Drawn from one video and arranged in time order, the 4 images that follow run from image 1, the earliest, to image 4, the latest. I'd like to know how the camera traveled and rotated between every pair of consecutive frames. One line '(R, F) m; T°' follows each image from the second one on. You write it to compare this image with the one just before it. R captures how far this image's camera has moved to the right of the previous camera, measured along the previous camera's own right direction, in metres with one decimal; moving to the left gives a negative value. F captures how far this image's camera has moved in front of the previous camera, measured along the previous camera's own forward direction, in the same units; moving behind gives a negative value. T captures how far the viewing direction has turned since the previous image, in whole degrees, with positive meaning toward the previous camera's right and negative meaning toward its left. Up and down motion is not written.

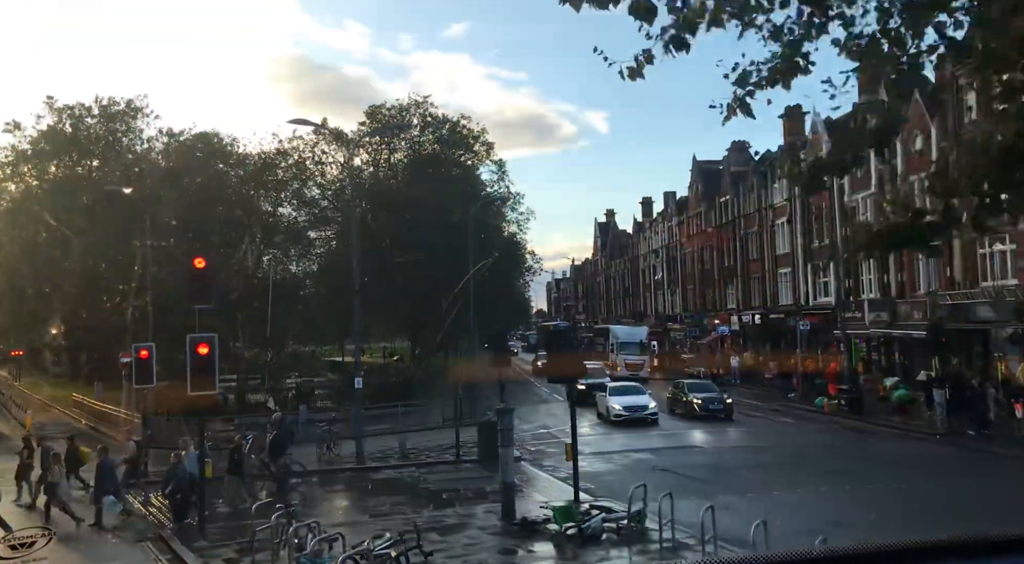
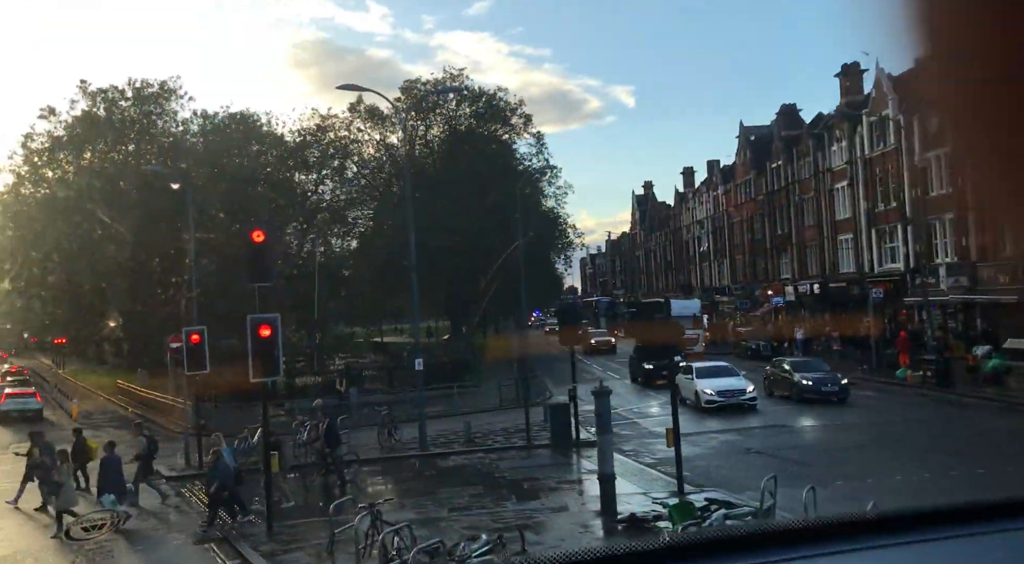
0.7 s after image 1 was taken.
(-0.6, +1.1) m; -2°
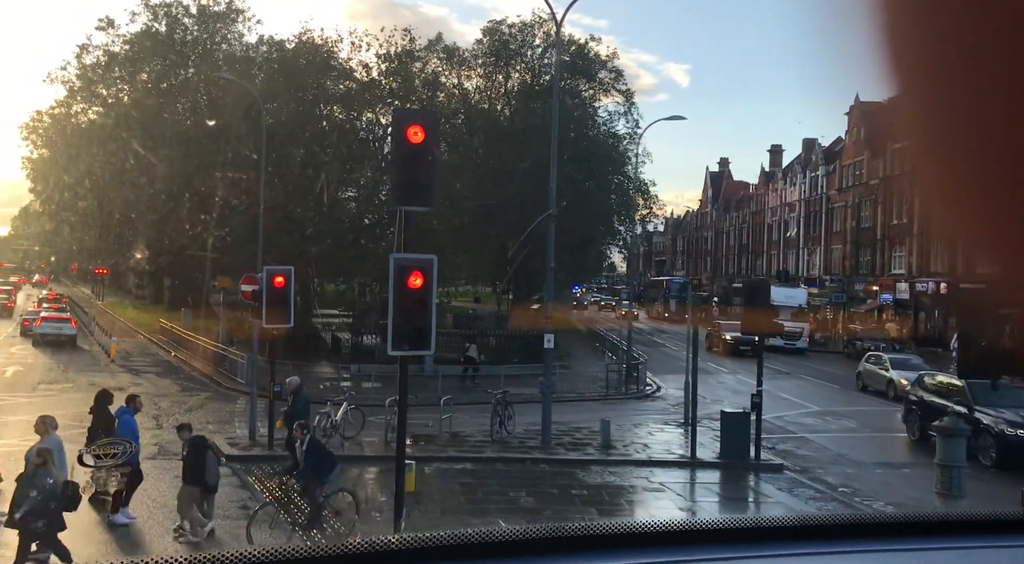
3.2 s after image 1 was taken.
(-1.7, +3.6) m; -2°
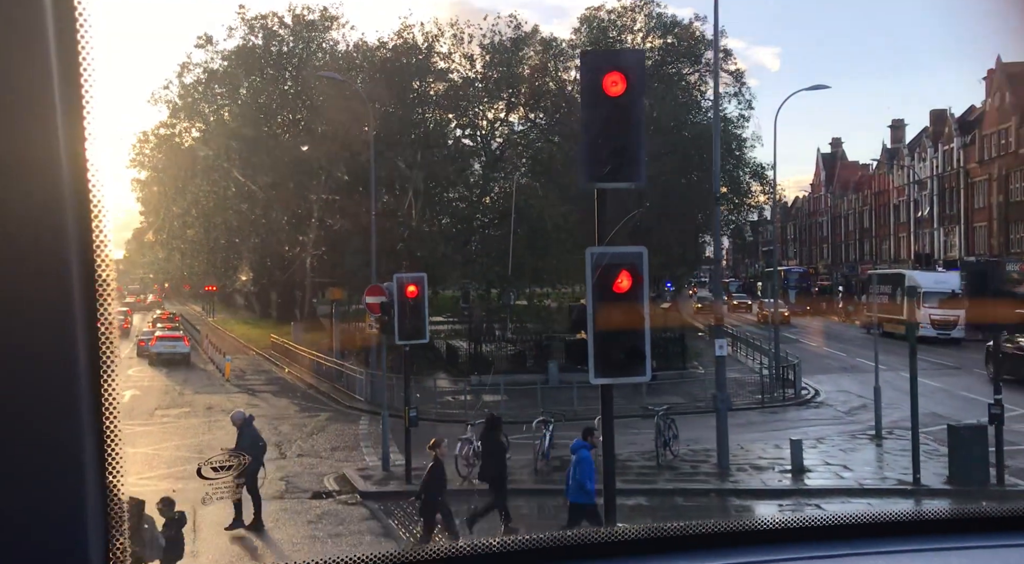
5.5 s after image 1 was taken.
(-0.7, +1.8) m; -5°
